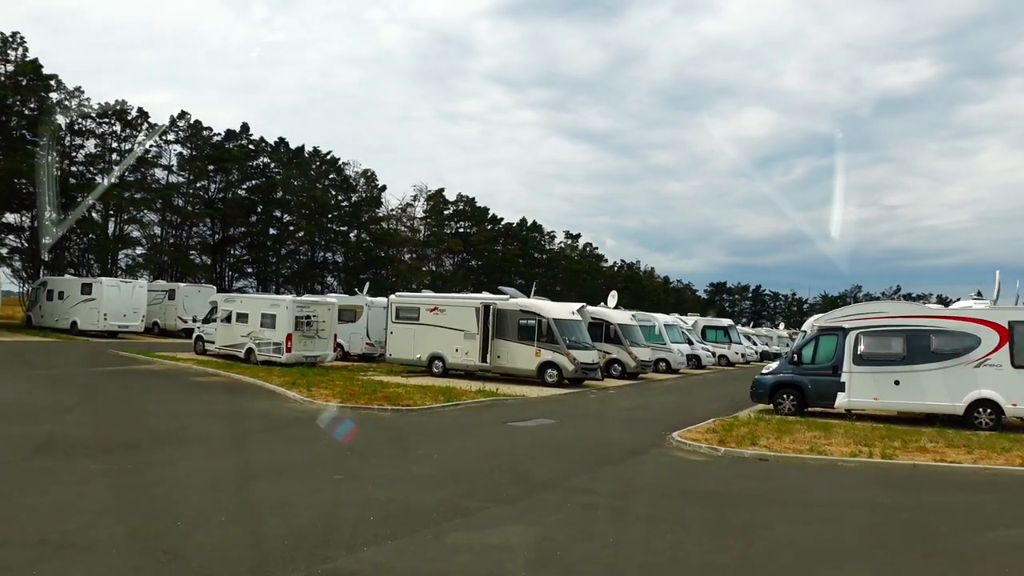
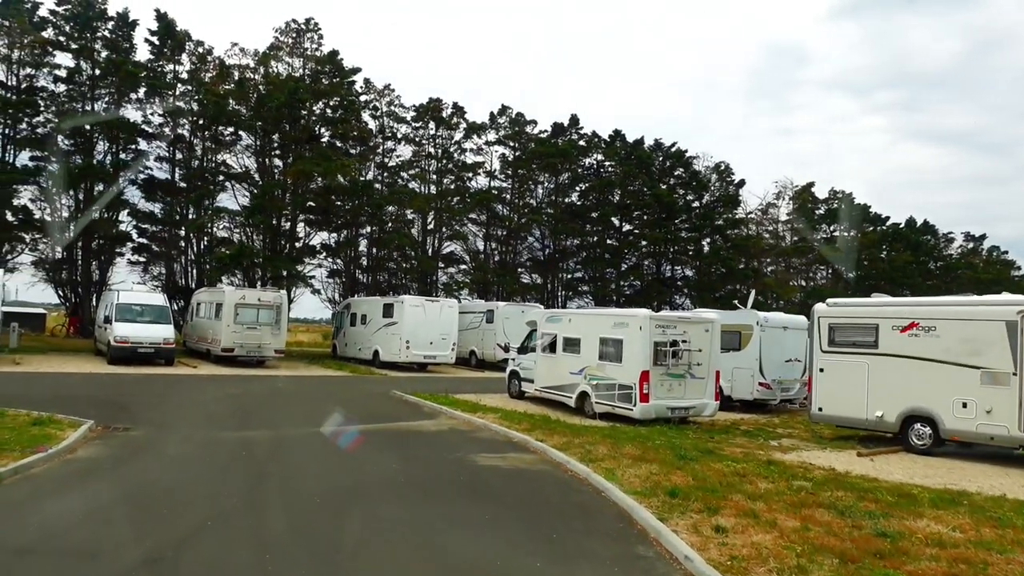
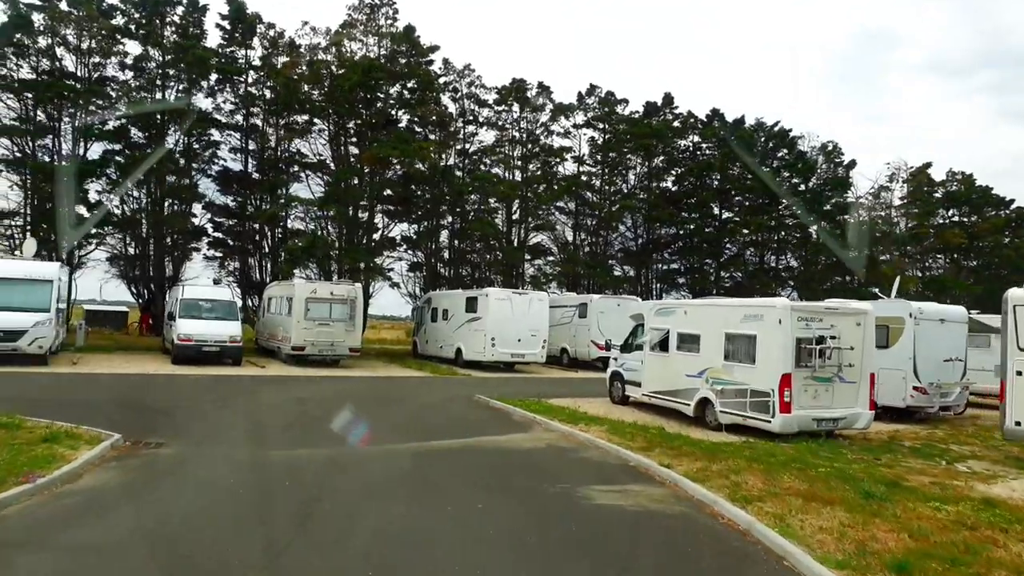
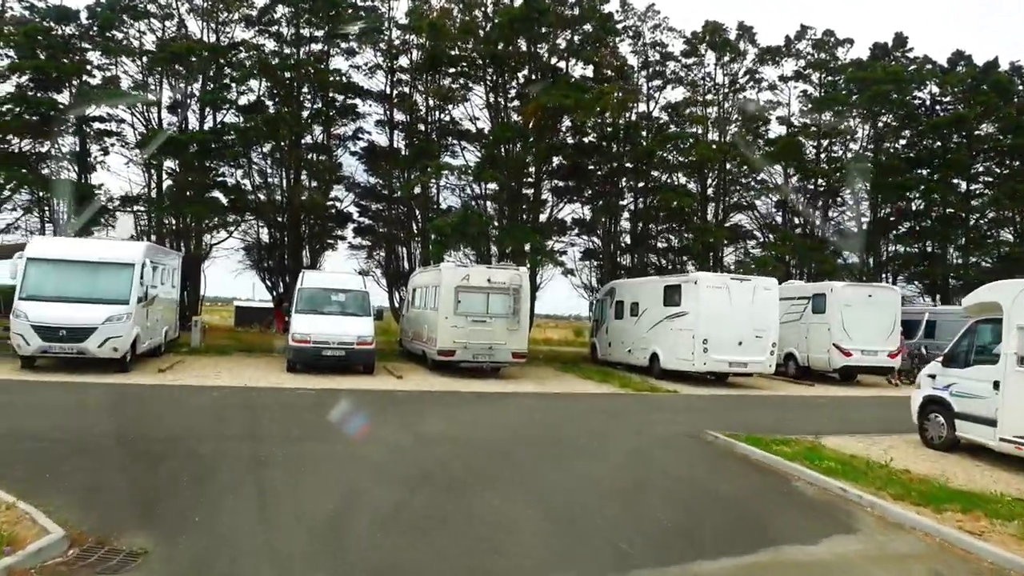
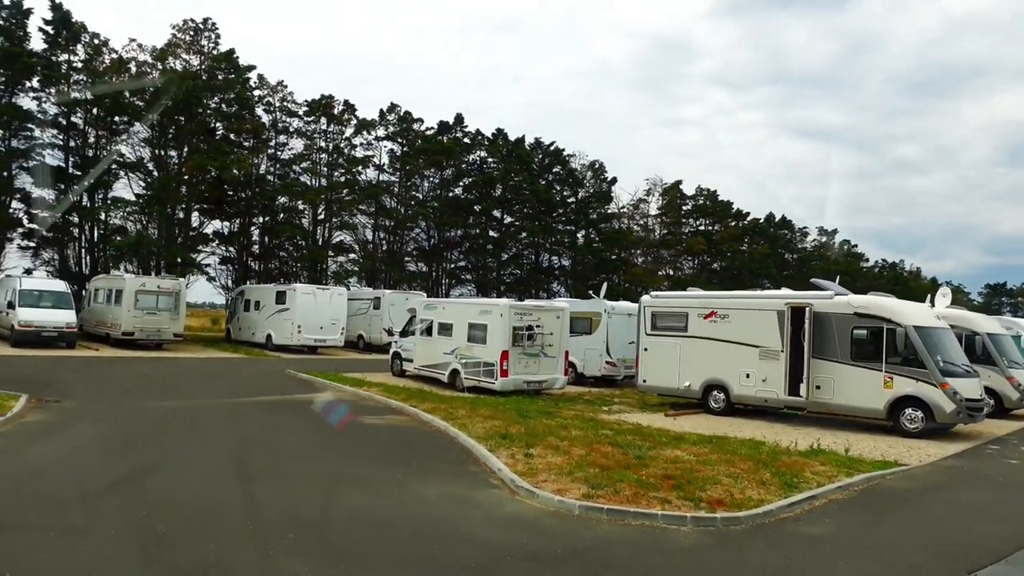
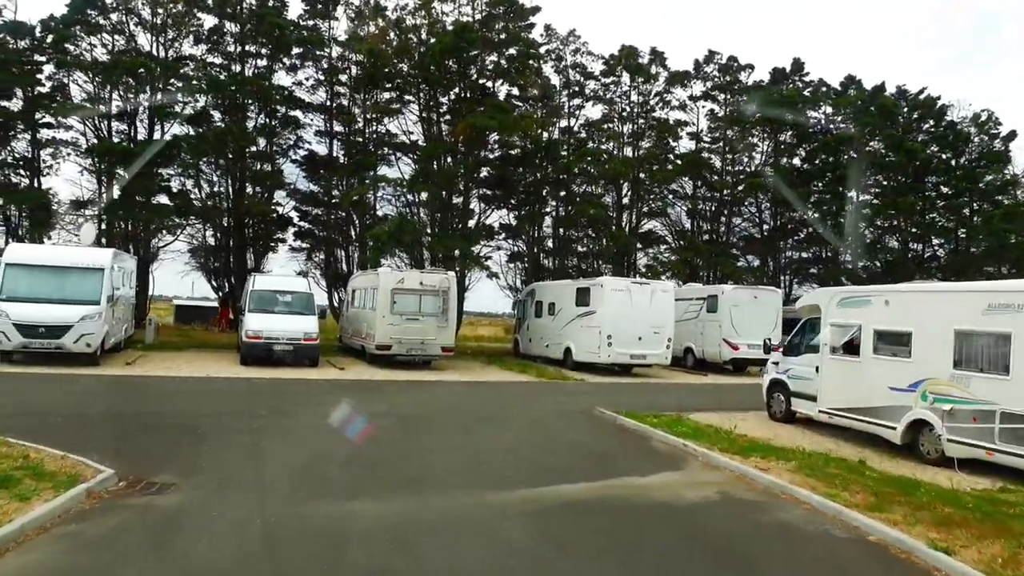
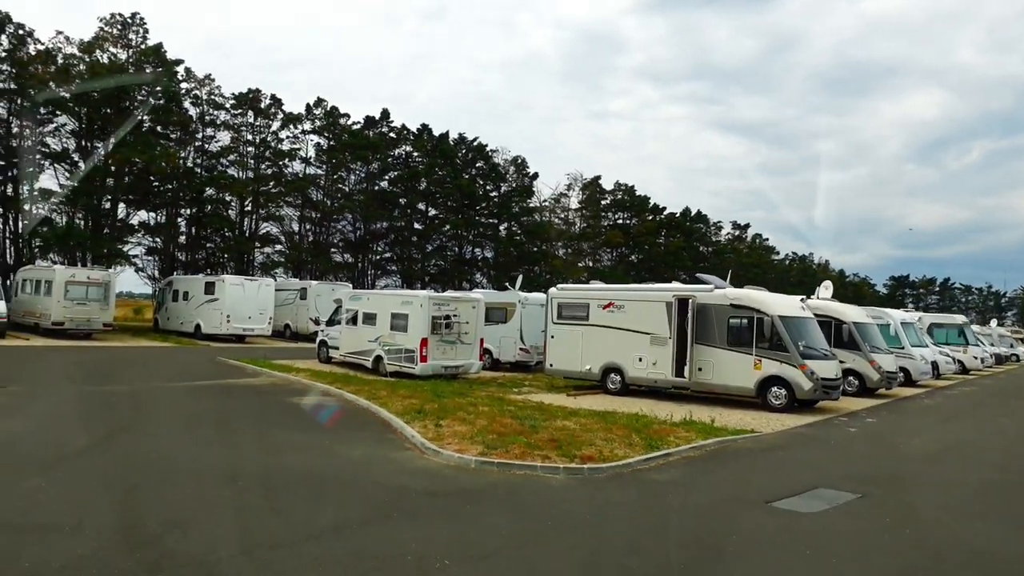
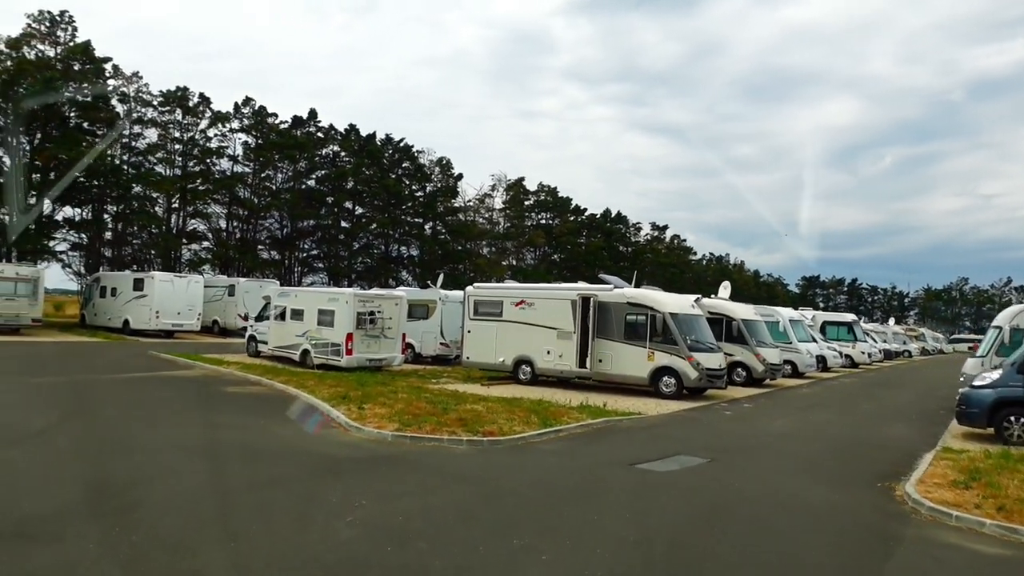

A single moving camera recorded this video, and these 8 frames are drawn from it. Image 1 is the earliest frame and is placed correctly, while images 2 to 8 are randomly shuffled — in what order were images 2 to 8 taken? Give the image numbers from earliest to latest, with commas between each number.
8, 7, 5, 2, 3, 6, 4
